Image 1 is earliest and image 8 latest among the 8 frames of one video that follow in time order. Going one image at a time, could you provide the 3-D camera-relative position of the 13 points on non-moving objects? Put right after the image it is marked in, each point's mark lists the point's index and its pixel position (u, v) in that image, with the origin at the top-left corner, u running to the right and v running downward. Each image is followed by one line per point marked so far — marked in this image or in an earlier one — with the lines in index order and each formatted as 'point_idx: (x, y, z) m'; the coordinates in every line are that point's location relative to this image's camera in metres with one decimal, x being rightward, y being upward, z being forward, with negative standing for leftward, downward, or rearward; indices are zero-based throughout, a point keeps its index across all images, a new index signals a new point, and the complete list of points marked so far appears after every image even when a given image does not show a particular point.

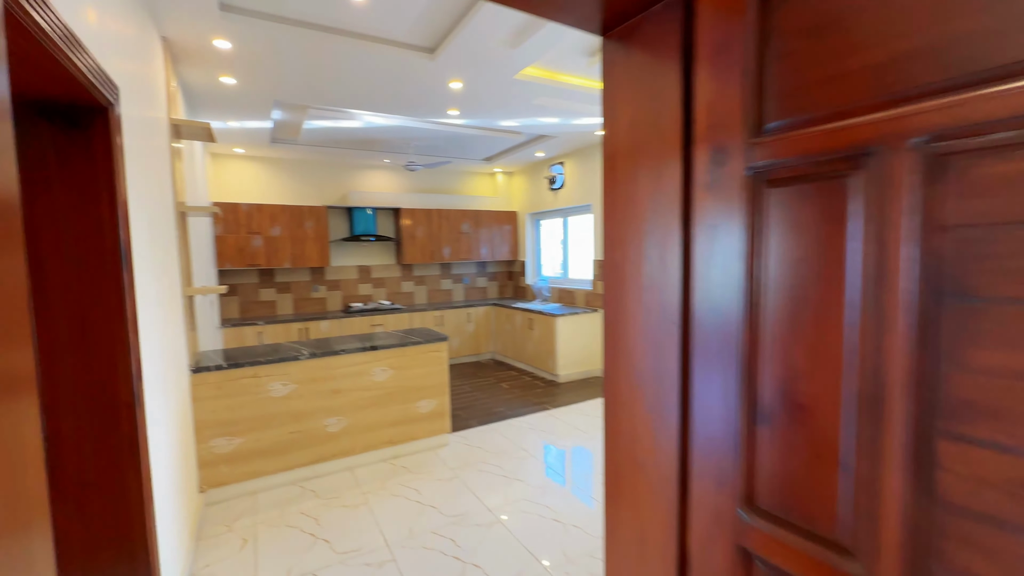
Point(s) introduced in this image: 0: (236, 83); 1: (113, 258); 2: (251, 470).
0: (-1.9, +1.4, +3.1) m
1: (-1.2, +0.1, +1.4) m
2: (-1.6, -1.1, +2.7) m
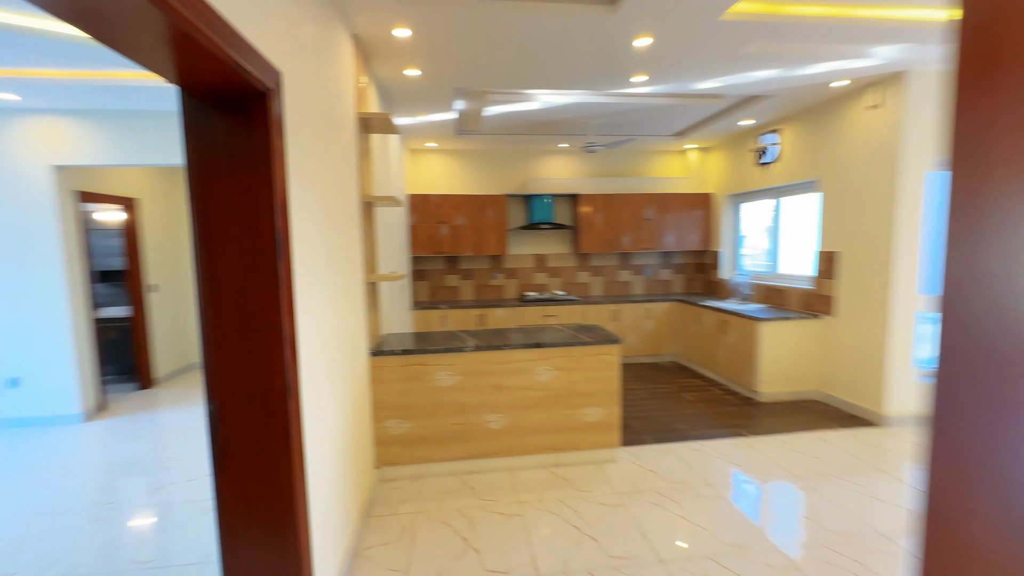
0: (-0.6, +1.5, +3.2) m
1: (-0.7, +0.1, +1.4) m
2: (-0.6, -1.0, +2.8) m
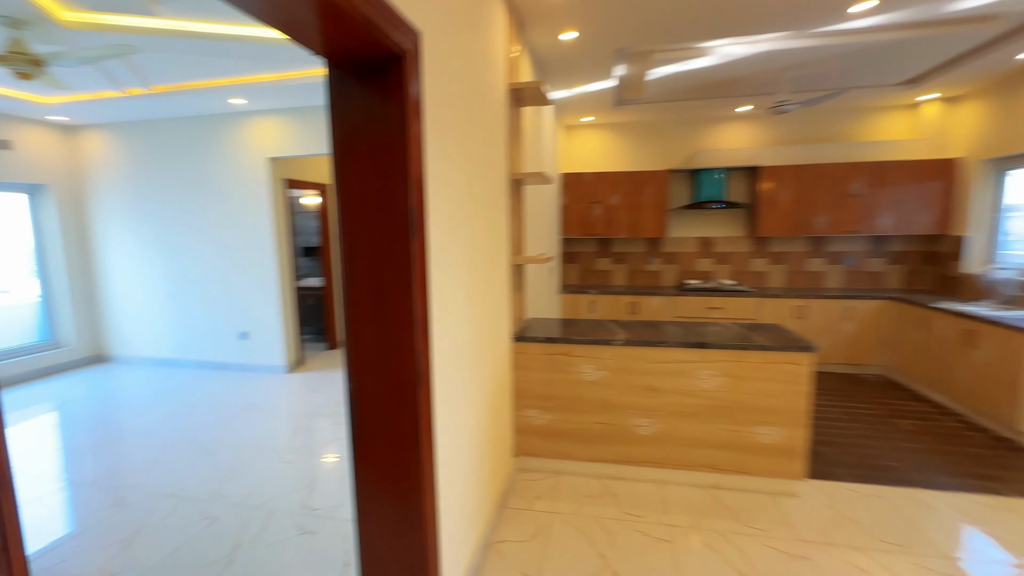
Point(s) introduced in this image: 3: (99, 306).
0: (+0.4, +1.6, +2.9) m
1: (-0.3, +0.2, +1.3) m
2: (+0.3, -0.9, +2.6) m
3: (-4.6, -0.2, +5.0) m
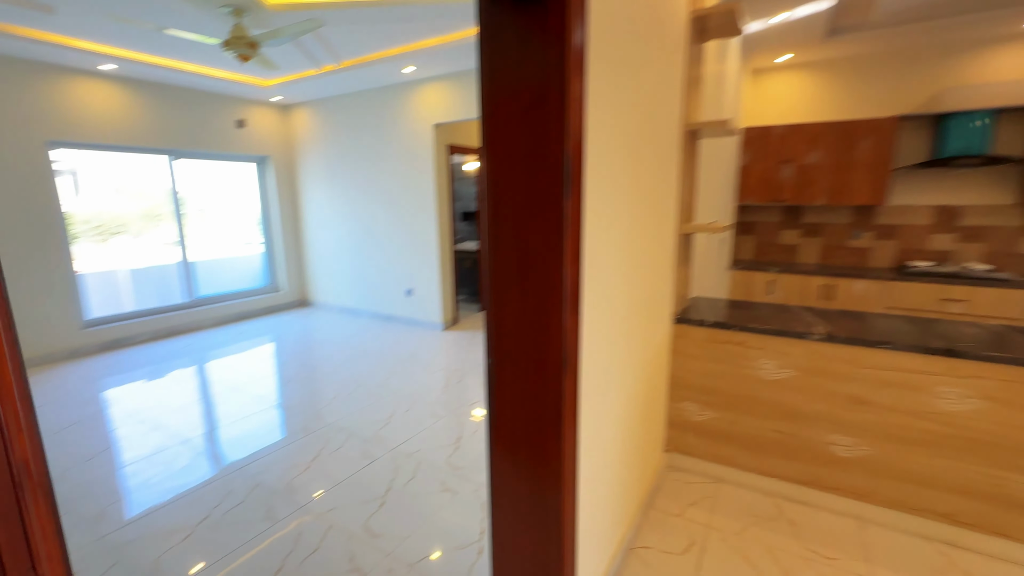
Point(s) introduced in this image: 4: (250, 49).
0: (+1.4, +1.7, +2.2) m
1: (+0.1, +0.2, +1.1) m
2: (+1.0, -0.8, +2.2) m
3: (-2.7, +0.4, +6.0) m
4: (-1.7, +1.5, +2.9) m
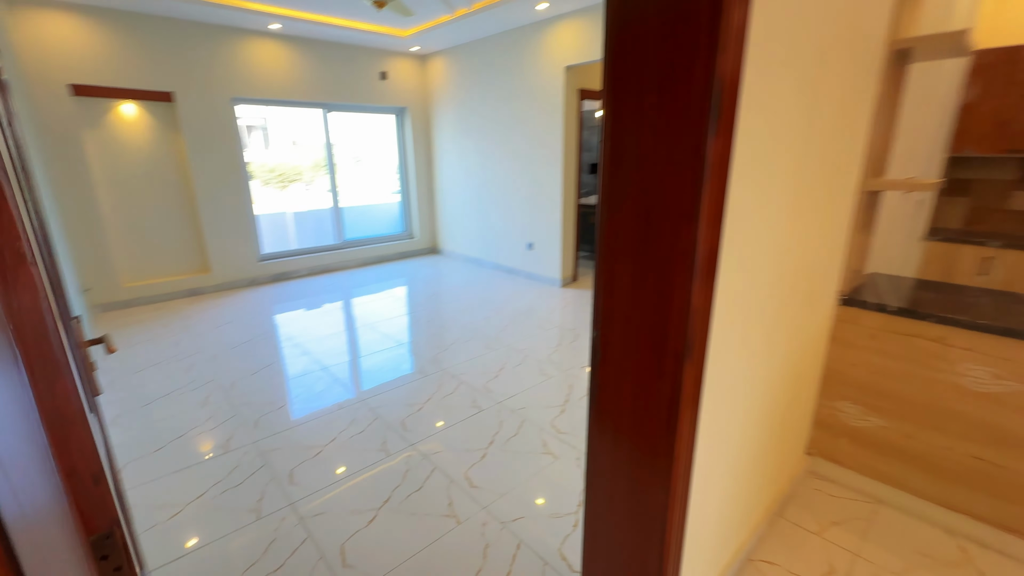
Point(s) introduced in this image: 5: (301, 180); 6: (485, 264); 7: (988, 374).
0: (+1.9, +1.8, +1.4) m
1: (+0.3, +0.3, +0.8) m
2: (+1.5, -0.7, +1.8) m
3: (-1.1, +1.1, +6.3) m
4: (-0.8, +1.9, +2.9) m
5: (-2.4, +1.3, +5.3) m
6: (-0.3, +0.3, +5.7) m
7: (+1.6, -0.3, +1.5) m
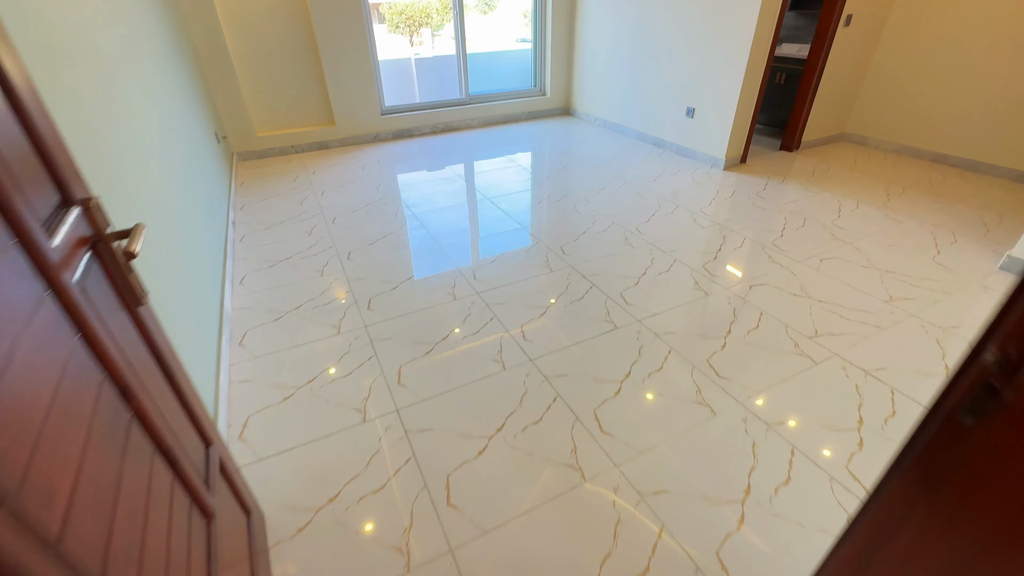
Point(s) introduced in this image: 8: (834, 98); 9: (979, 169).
0: (+2.4, +1.6, -0.1) m
1: (+0.6, +0.2, +0.1) m
2: (+1.8, -0.6, +1.0) m
3: (+0.7, +2.6, +5.2) m
4: (+0.1, +2.5, +1.8) m
5: (-0.8, +2.8, +4.6) m
6: (+1.2, +1.6, +4.7) m
7: (+1.9, -0.3, +0.6) m
8: (+2.9, +1.7, +4.0) m
9: (+3.7, +0.9, +3.5) m
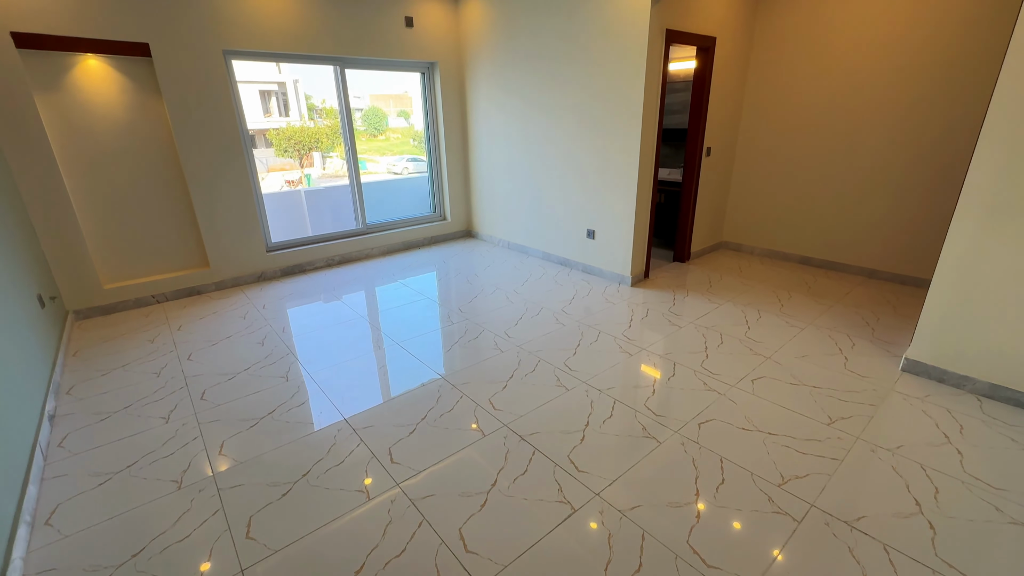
0: (+2.3, +1.5, +0.4) m
1: (+0.7, 0.0, -0.1) m
2: (+1.8, -0.9, +0.9) m
3: (-0.5, +1.2, +5.4) m
4: (-0.4, +1.8, +2.0) m
5: (-1.9, +1.3, +4.4) m
6: (+0.2, +0.4, +4.8) m
7: (+1.9, -0.5, +0.6) m
8: (+2.0, +0.7, +4.5) m
9: (+2.9, +0.2, +4.0) m
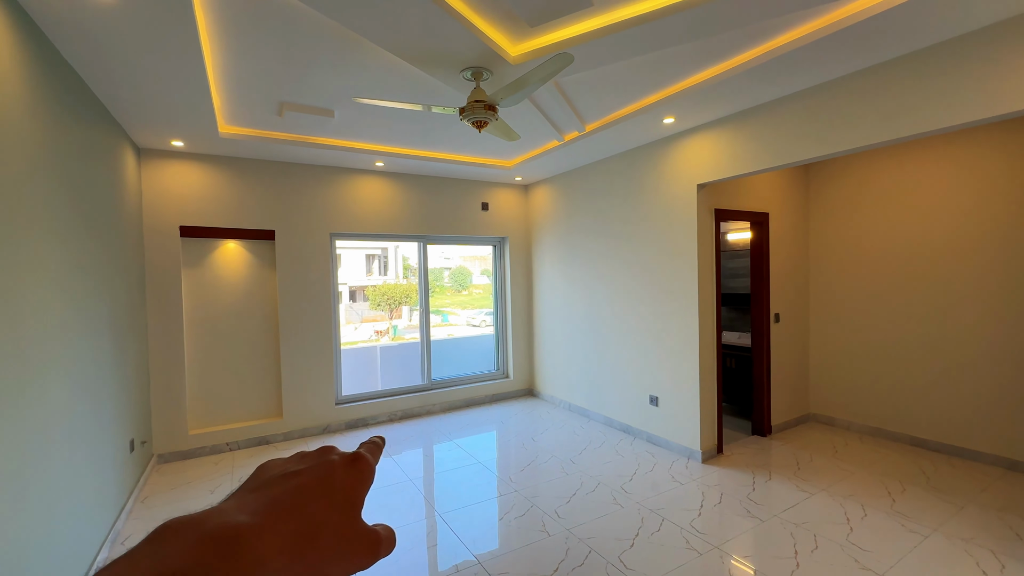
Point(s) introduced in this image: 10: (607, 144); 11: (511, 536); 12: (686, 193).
0: (+2.3, +1.2, +0.5) m
1: (+0.5, 0.0, -0.2) m
2: (+1.7, -1.3, +0.3) m
3: (+0.3, -0.7, +5.5) m
4: (-0.1, +1.0, +2.5) m
5: (-1.3, -0.3, +4.9) m
6: (+0.8, -1.3, +4.6) m
7: (+1.8, -0.8, +0.1) m
8: (+2.5, -0.9, +4.1) m
9: (+3.4, -1.2, +3.4) m
10: (+0.8, +1.2, +3.9) m
11: (0.0, -1.4, +2.6) m
12: (+1.4, +0.7, +3.6) m
